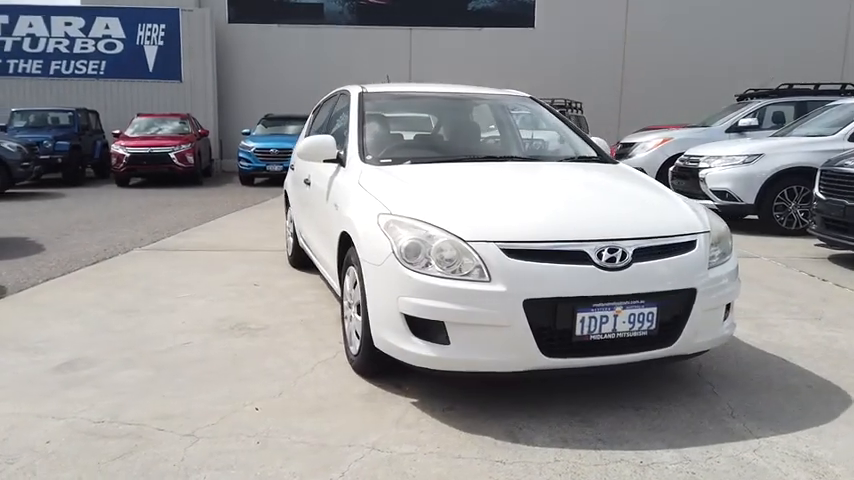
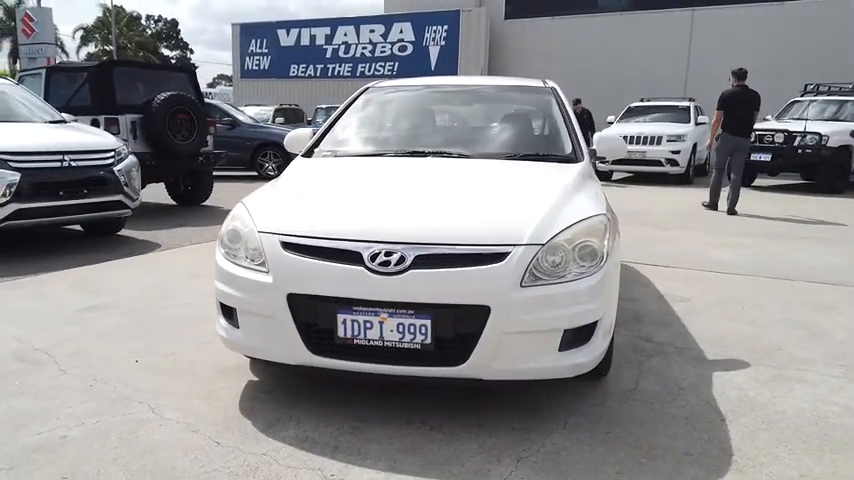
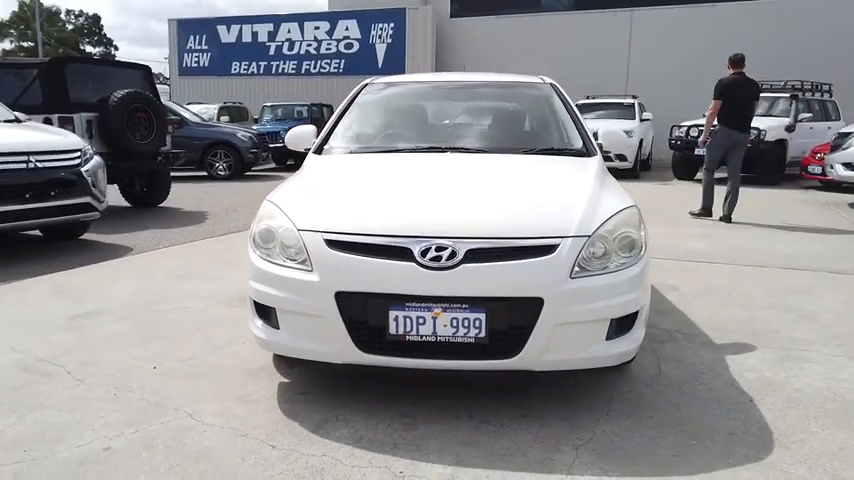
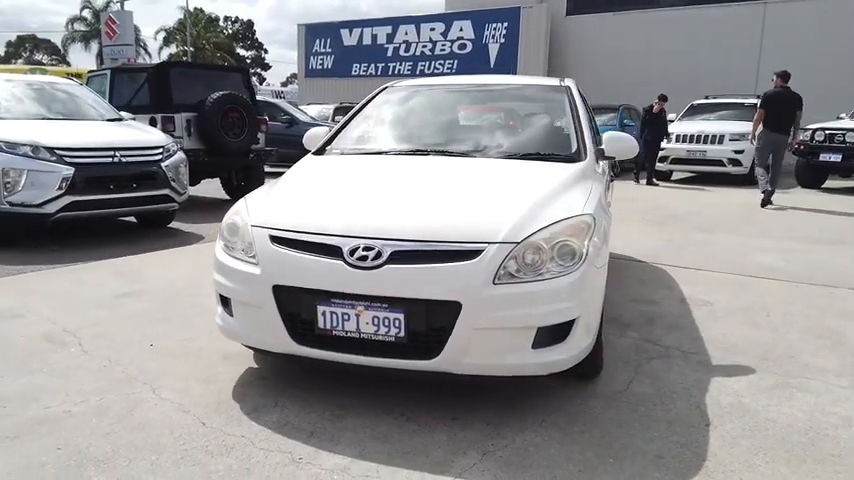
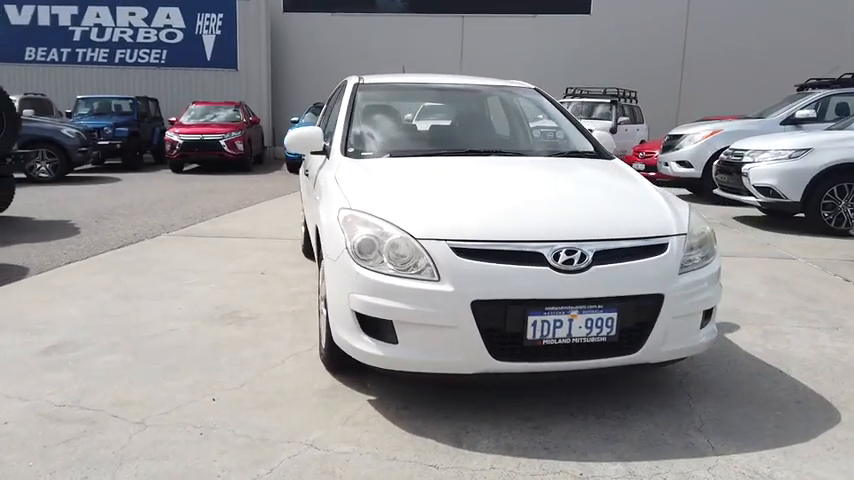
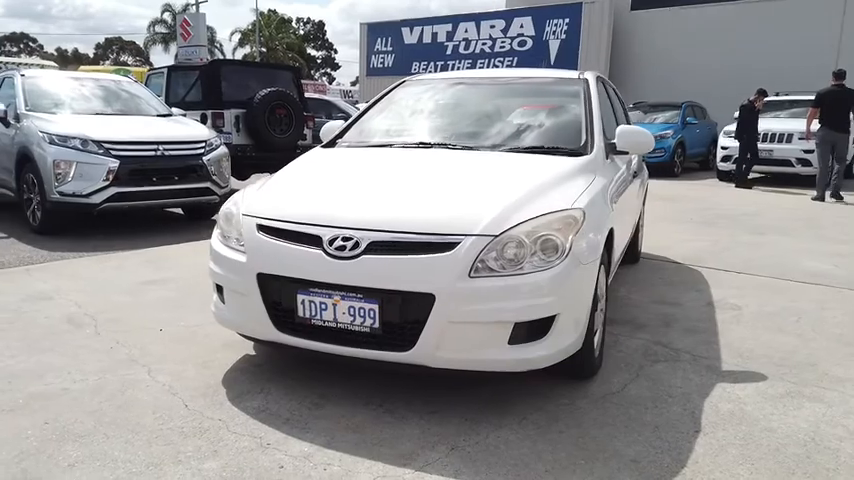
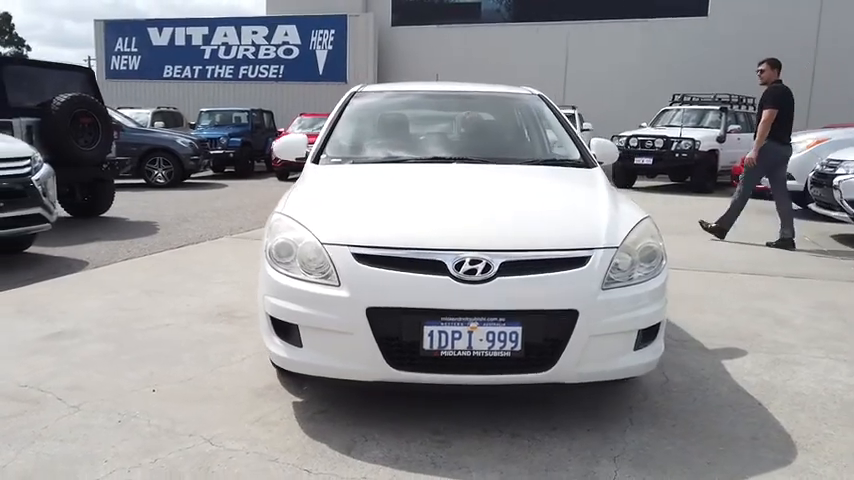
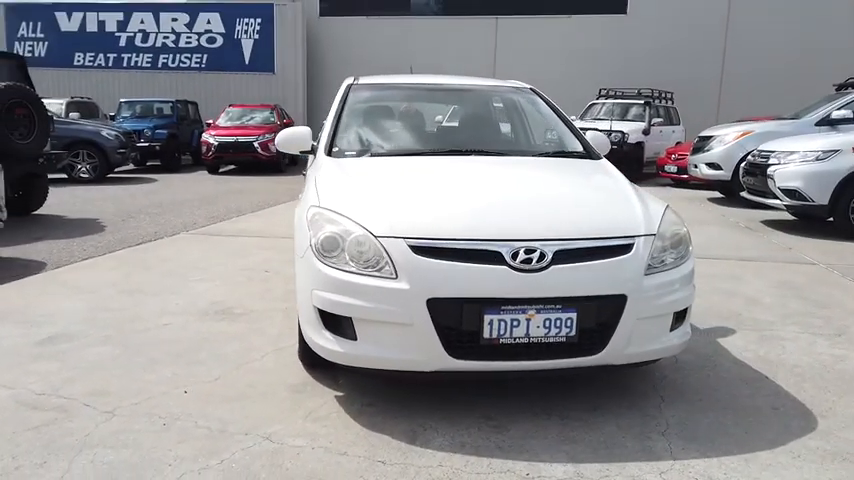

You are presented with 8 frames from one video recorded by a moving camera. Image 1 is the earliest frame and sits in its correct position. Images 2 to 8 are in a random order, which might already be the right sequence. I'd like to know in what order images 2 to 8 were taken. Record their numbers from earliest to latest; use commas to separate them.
5, 8, 7, 3, 2, 4, 6
